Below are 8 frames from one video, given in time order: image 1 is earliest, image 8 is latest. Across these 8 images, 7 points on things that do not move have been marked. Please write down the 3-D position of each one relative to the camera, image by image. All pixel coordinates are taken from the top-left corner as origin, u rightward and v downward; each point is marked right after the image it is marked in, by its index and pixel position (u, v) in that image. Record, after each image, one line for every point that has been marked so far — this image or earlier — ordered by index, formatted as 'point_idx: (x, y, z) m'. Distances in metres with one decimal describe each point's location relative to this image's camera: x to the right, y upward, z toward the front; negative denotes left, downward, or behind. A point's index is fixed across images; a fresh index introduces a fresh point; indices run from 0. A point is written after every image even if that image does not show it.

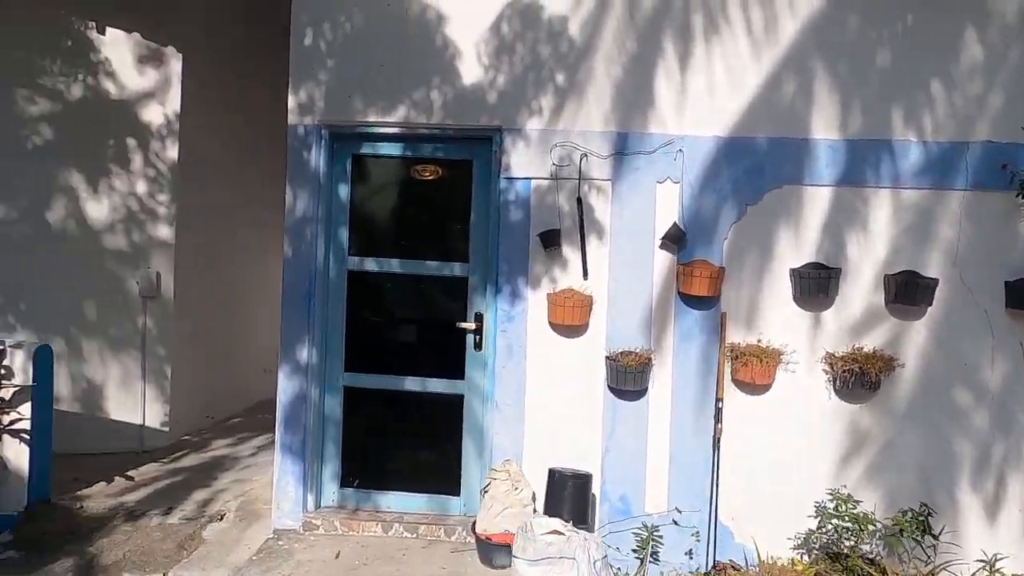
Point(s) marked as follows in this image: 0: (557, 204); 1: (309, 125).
0: (+0.3, +0.5, +3.9) m
1: (-1.2, +1.0, +4.0) m
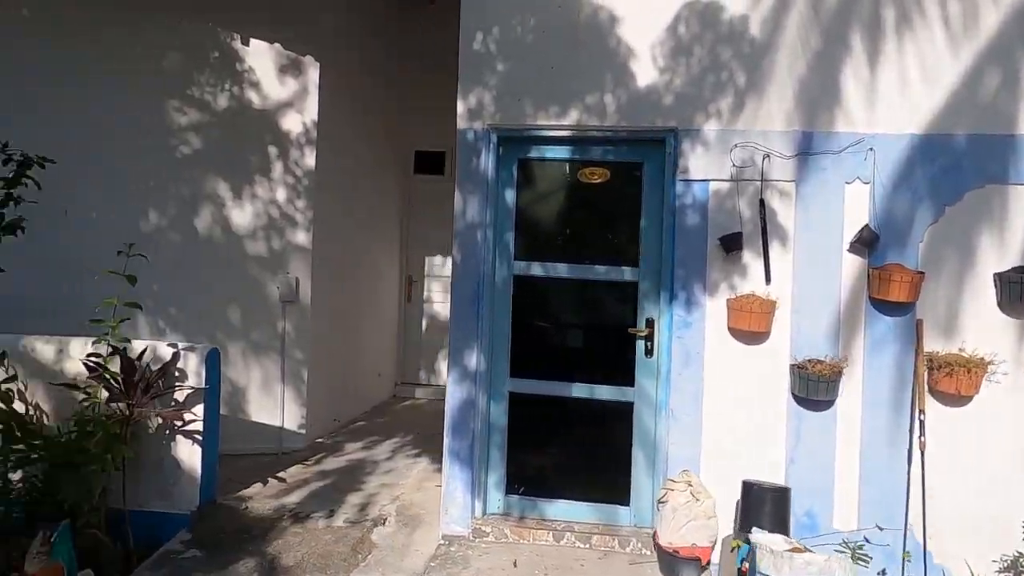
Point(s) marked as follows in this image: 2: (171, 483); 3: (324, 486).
0: (+1.3, +0.5, +3.8) m
1: (-0.2, +1.0, +4.0) m
2: (-2.2, -1.3, +4.3) m
3: (-1.4, -1.4, +4.9) m
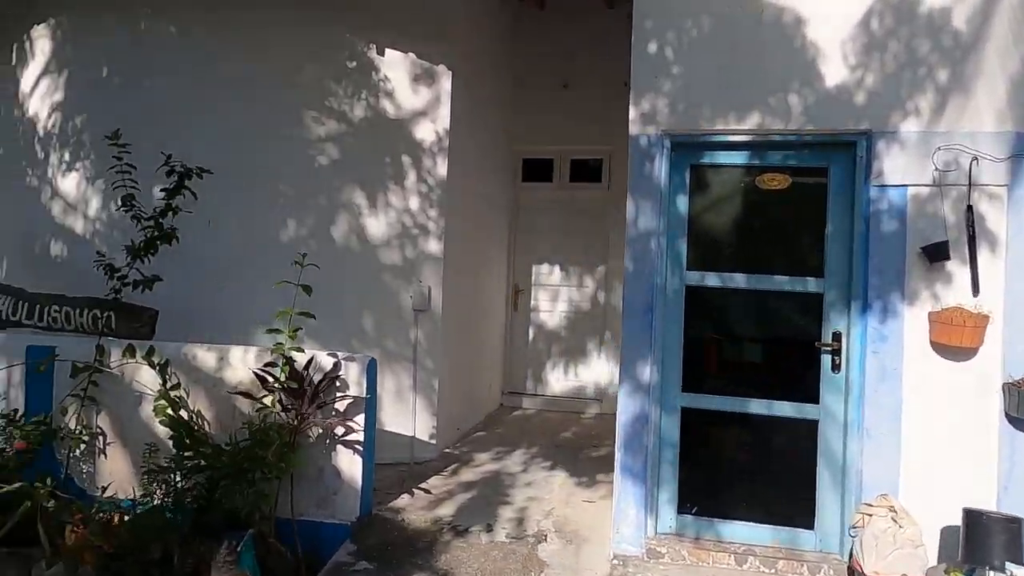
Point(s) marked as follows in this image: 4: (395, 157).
0: (+2.3, +0.4, +3.5) m
1: (+0.8, +0.9, +3.9) m
2: (-1.2, -1.3, +4.3) m
3: (-0.3, -1.5, +4.8) m
4: (-1.0, +1.1, +5.7) m
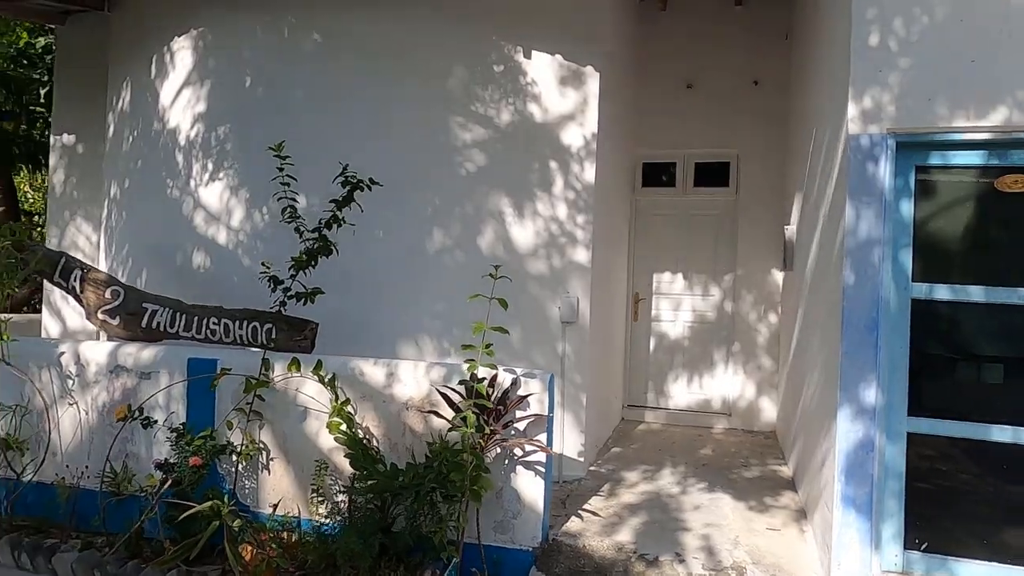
0: (+3.4, +0.3, +3.1) m
1: (+1.9, +0.8, +3.5) m
2: (0.0, -1.4, +4.1) m
3: (+0.9, -1.6, +4.5) m
4: (+0.2, +1.0, +5.5) m
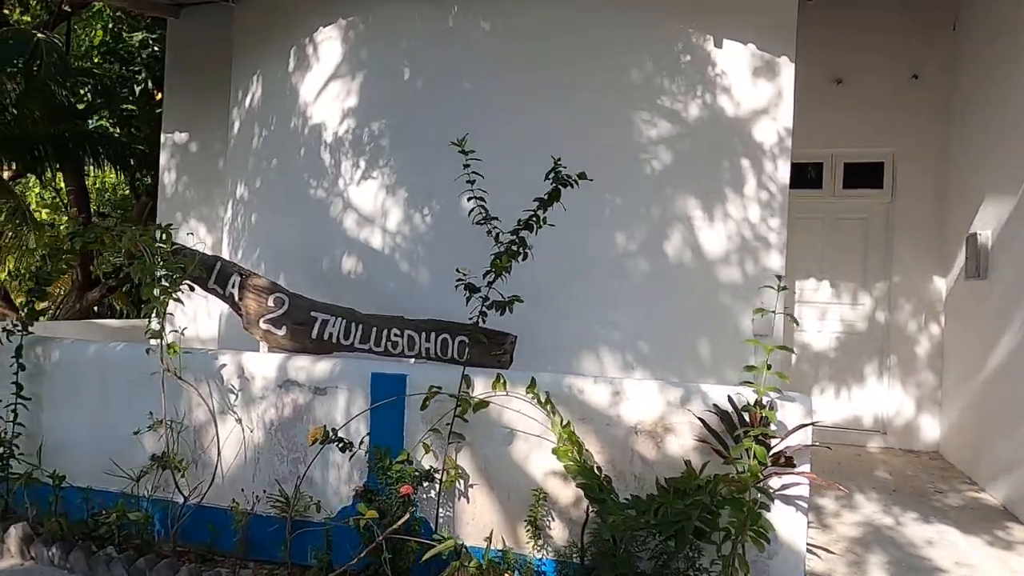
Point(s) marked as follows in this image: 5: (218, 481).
0: (+4.8, +0.3, +2.6) m
1: (+3.3, +0.7, +3.1) m
2: (+1.4, -1.5, +3.6) m
3: (+2.3, -1.7, +4.0) m
4: (+1.7, +1.0, +5.0) m
5: (-2.1, -1.4, +4.7) m
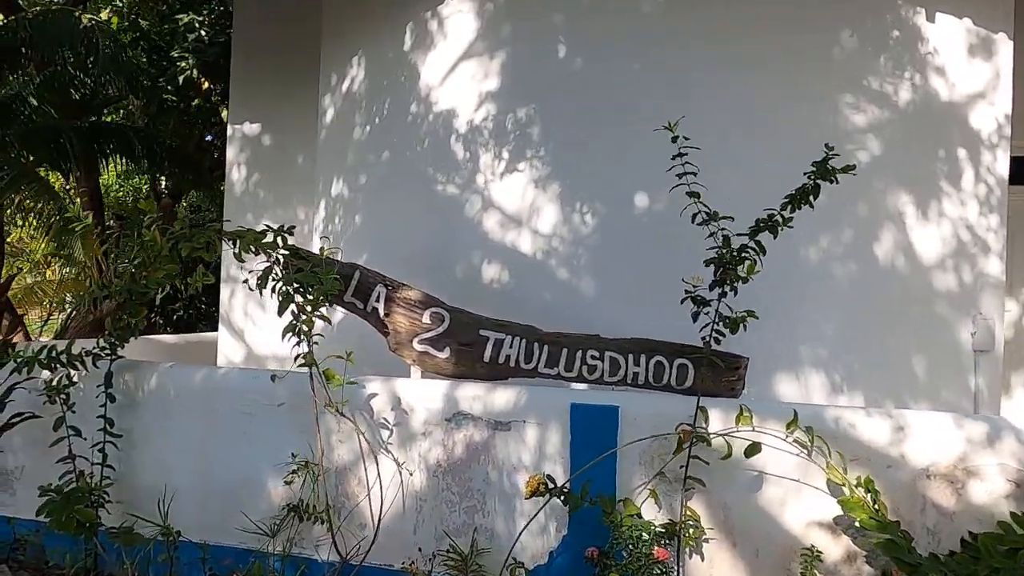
0: (+6.1, +0.2, +2.1) m
1: (+4.6, +0.7, +2.5) m
2: (+2.7, -1.5, +3.0) m
3: (+3.6, -1.7, +3.4) m
4: (+2.9, +0.9, +4.4) m
5: (-0.8, -1.4, +3.9) m
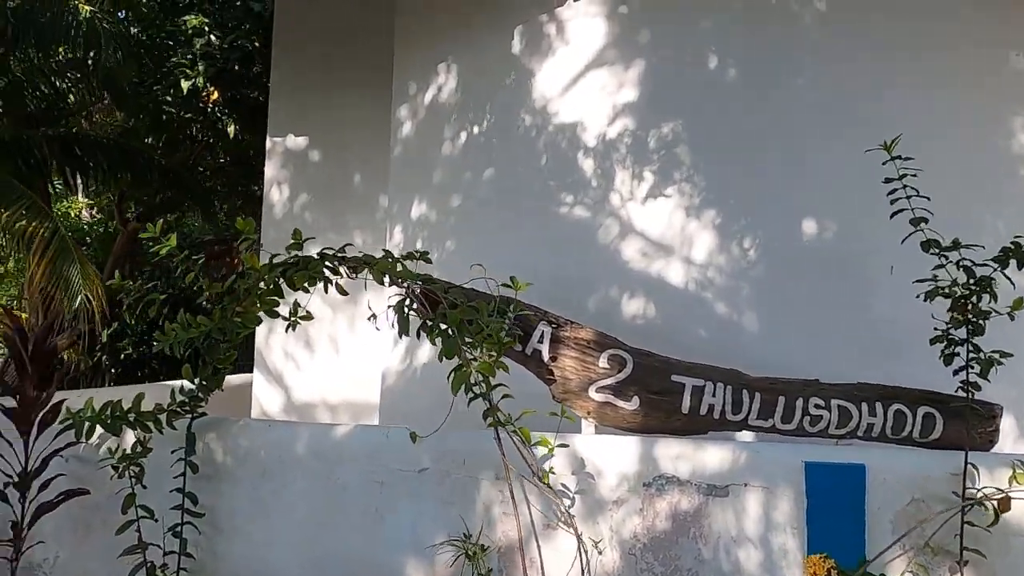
0: (+7.2, +0.1, +2.2) m
1: (+5.8, +0.6, +2.5) m
2: (+3.8, -1.7, +2.6) m
3: (+4.6, -1.9, +3.2) m
4: (+3.8, +0.7, +4.2) m
5: (+0.2, -1.6, +3.2) m
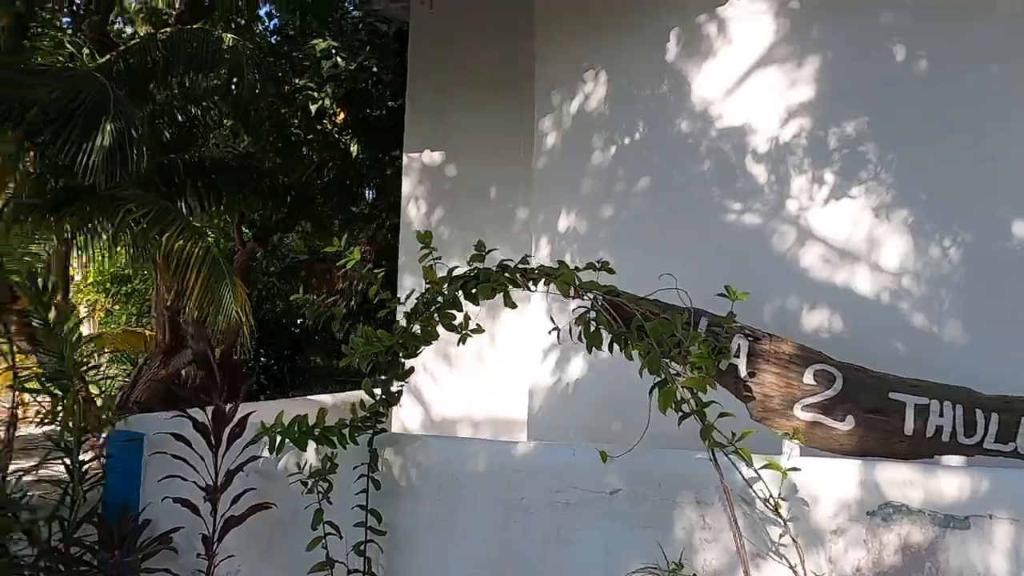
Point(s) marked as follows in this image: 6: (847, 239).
0: (+8.0, +0.2, +1.3) m
1: (+6.6, +0.6, +1.7) m
2: (+4.6, -1.7, +2.0) m
3: (+5.5, -1.9, +2.5) m
4: (+4.8, +0.7, +3.6) m
5: (+1.1, -1.7, +2.9) m
6: (+2.0, +0.3, +3.9) m
